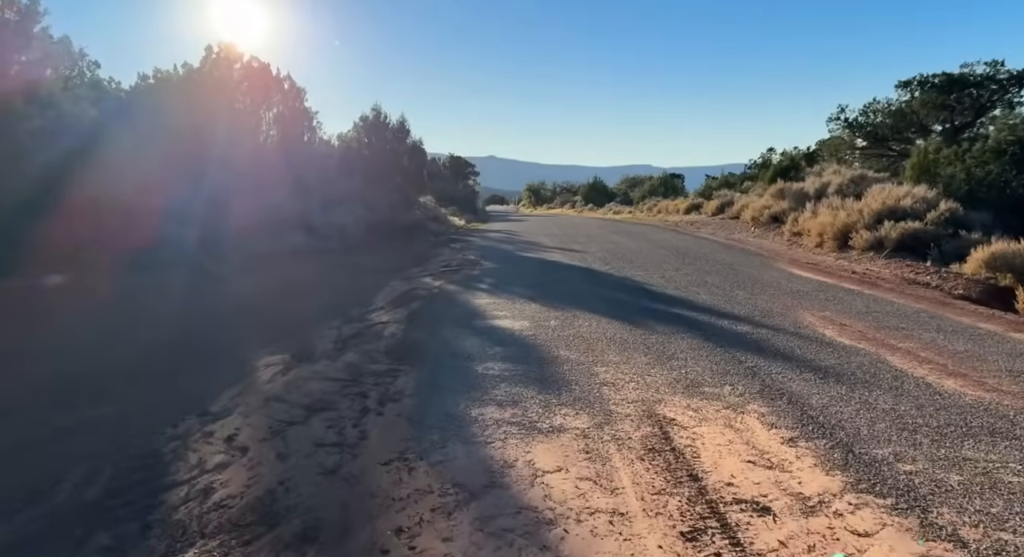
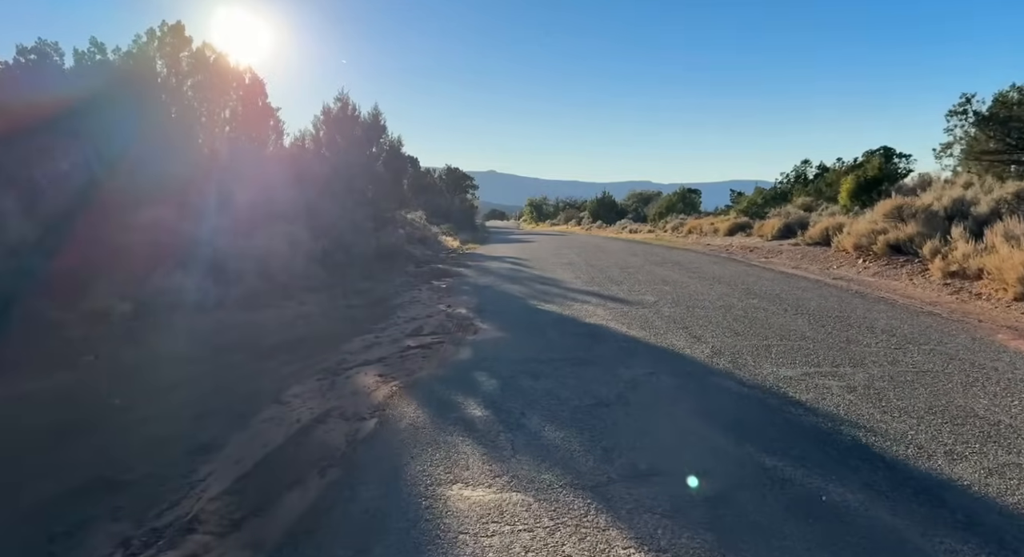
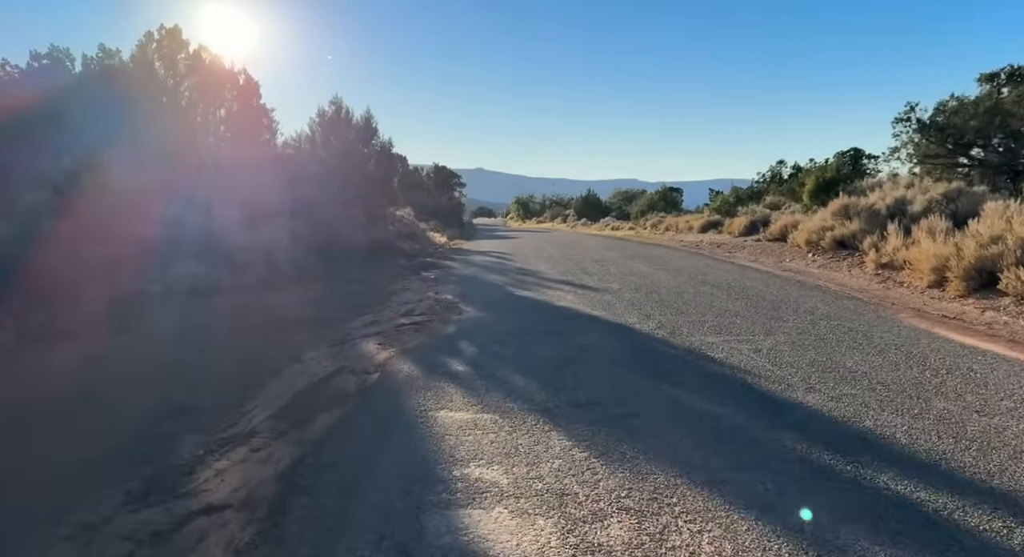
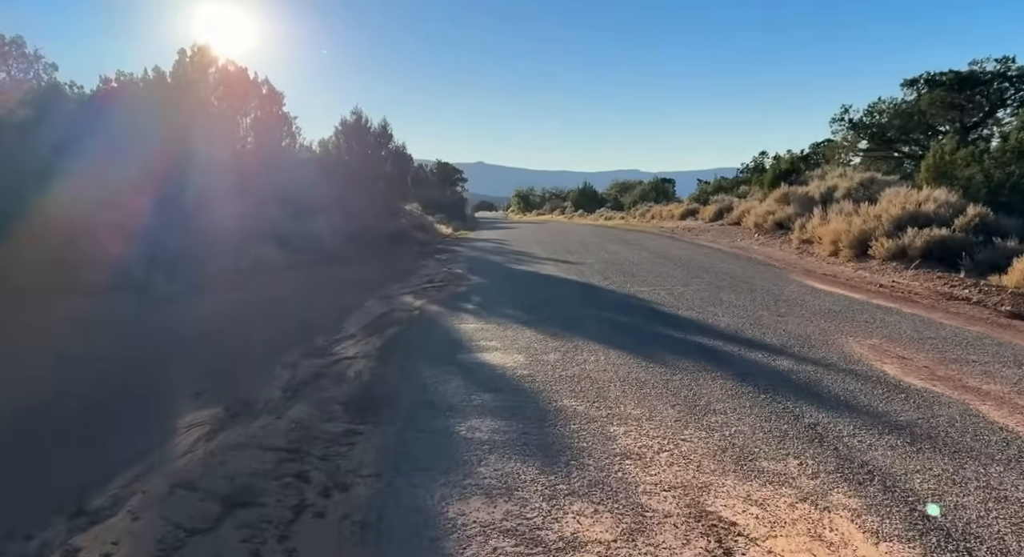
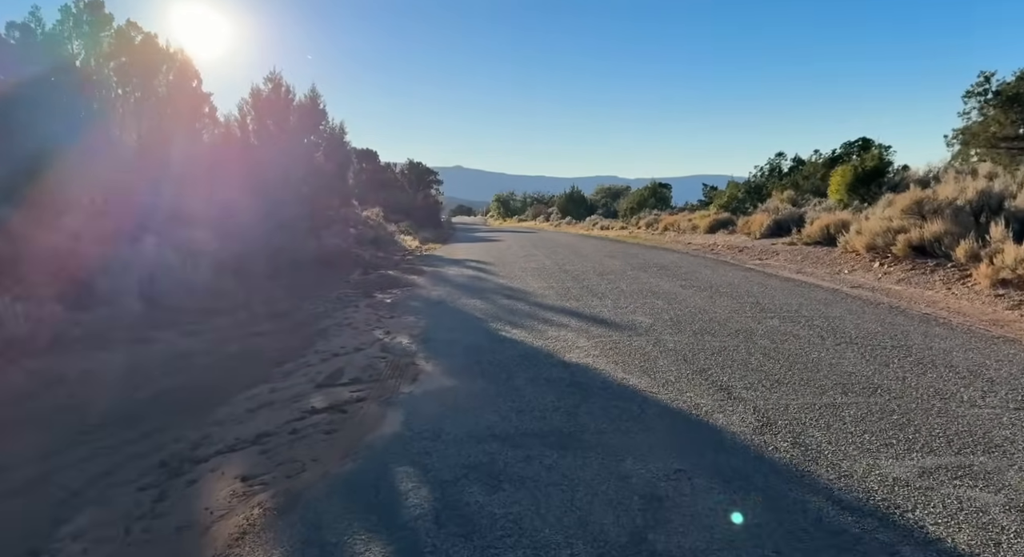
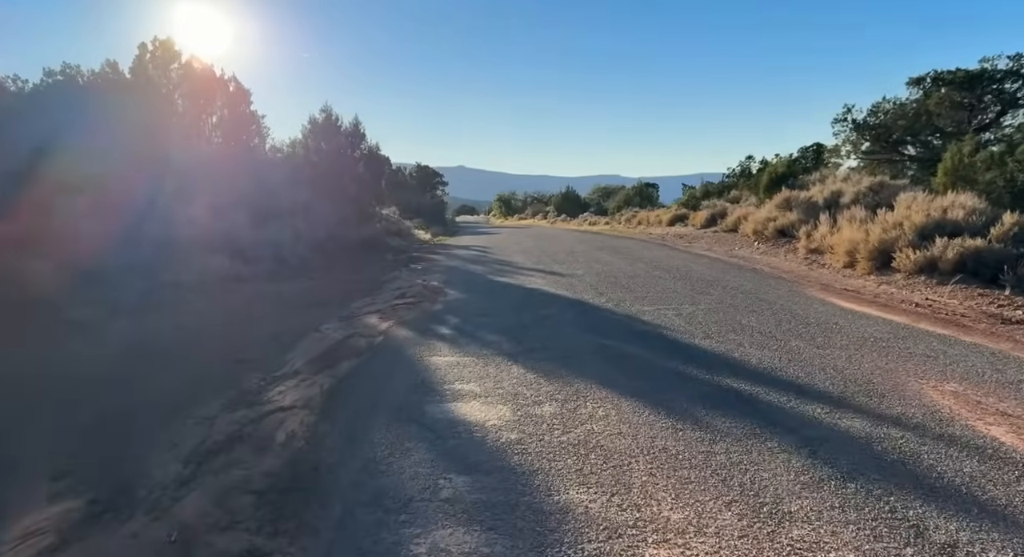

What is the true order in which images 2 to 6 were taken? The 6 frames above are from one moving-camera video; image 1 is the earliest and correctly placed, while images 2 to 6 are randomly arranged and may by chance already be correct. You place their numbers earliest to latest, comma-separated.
4, 6, 3, 2, 5
